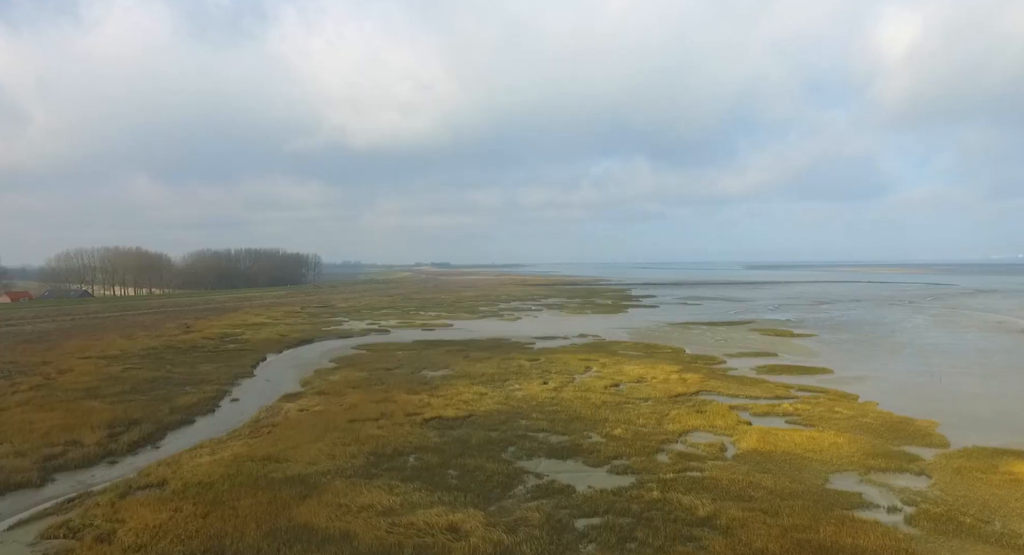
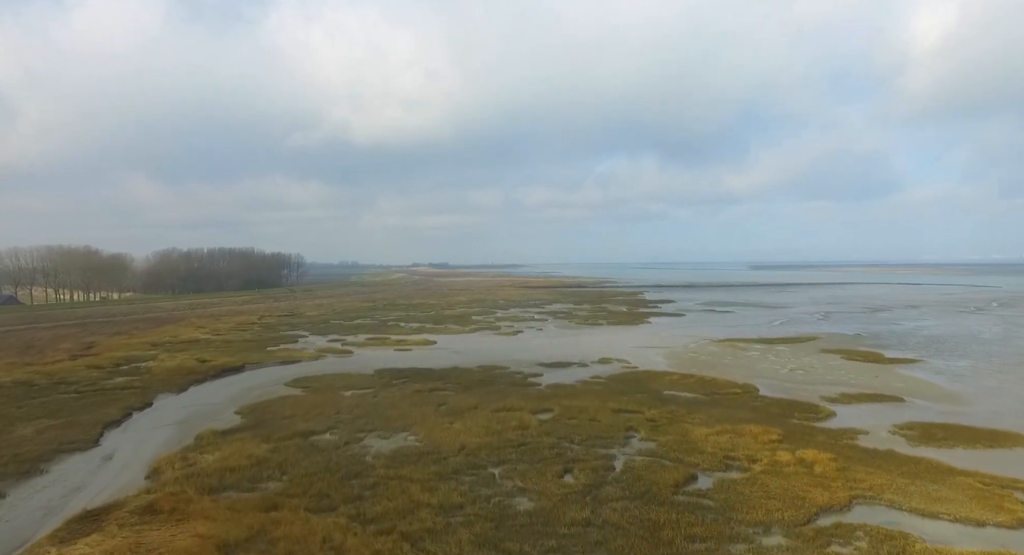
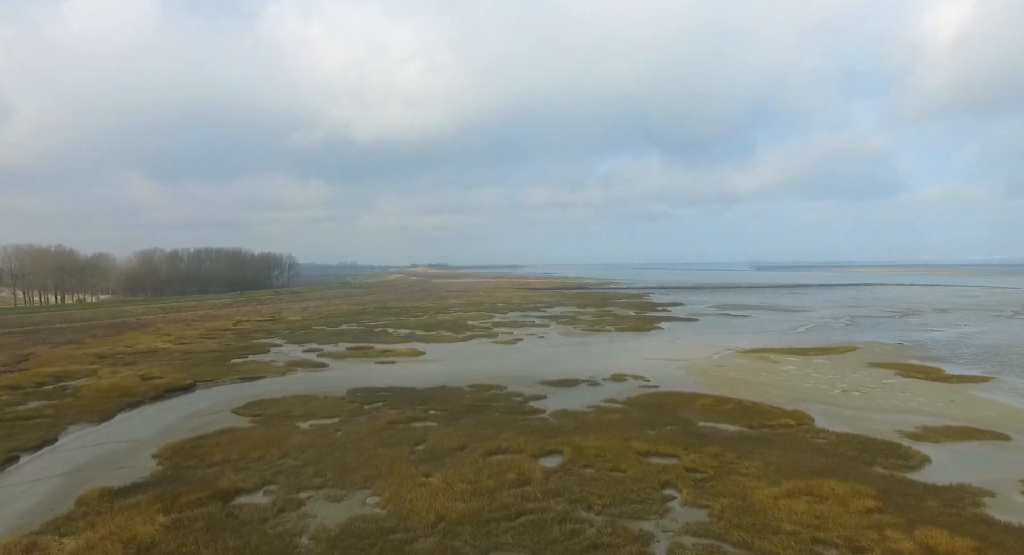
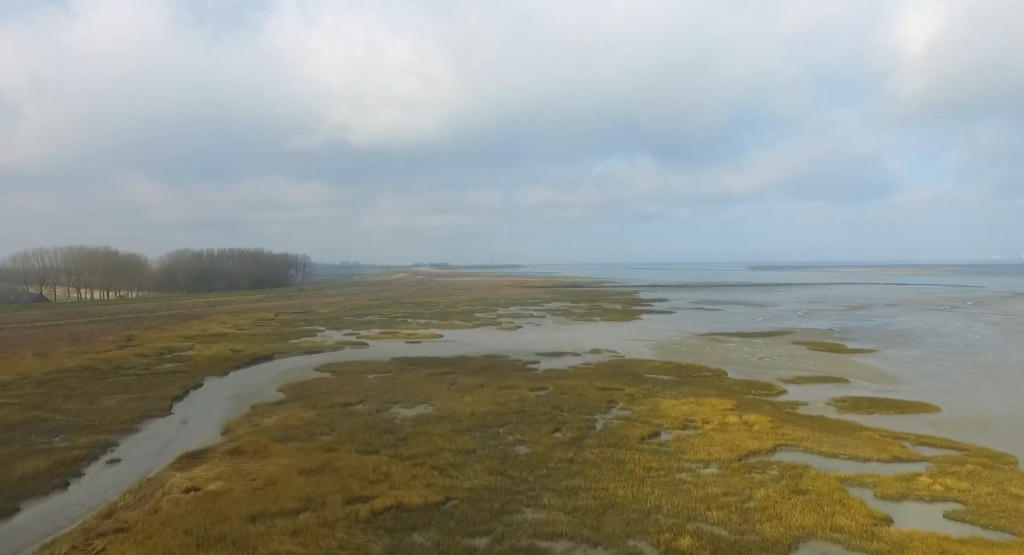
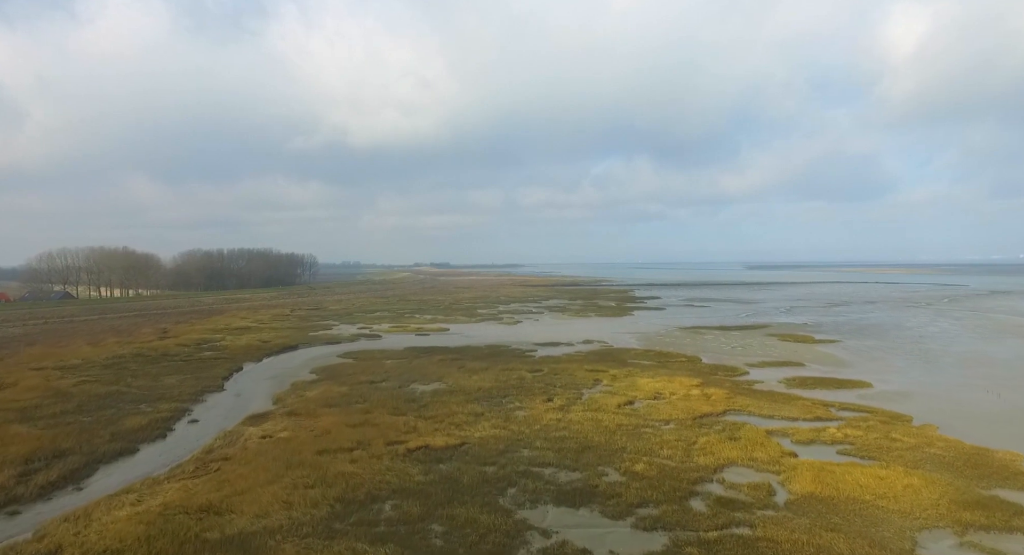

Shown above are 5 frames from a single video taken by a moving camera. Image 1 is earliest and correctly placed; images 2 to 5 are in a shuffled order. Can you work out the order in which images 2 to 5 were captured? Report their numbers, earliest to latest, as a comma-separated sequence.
5, 4, 2, 3
